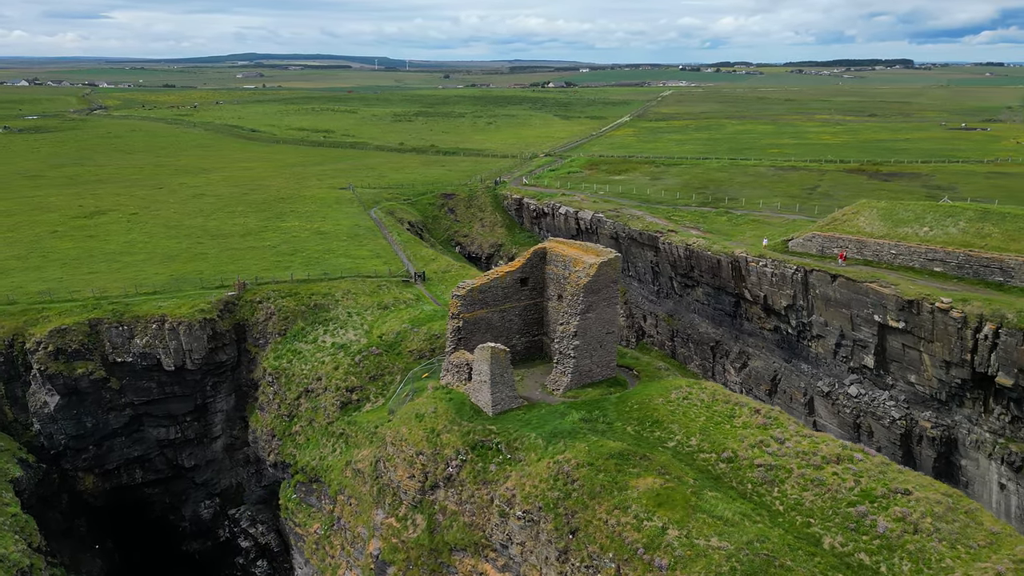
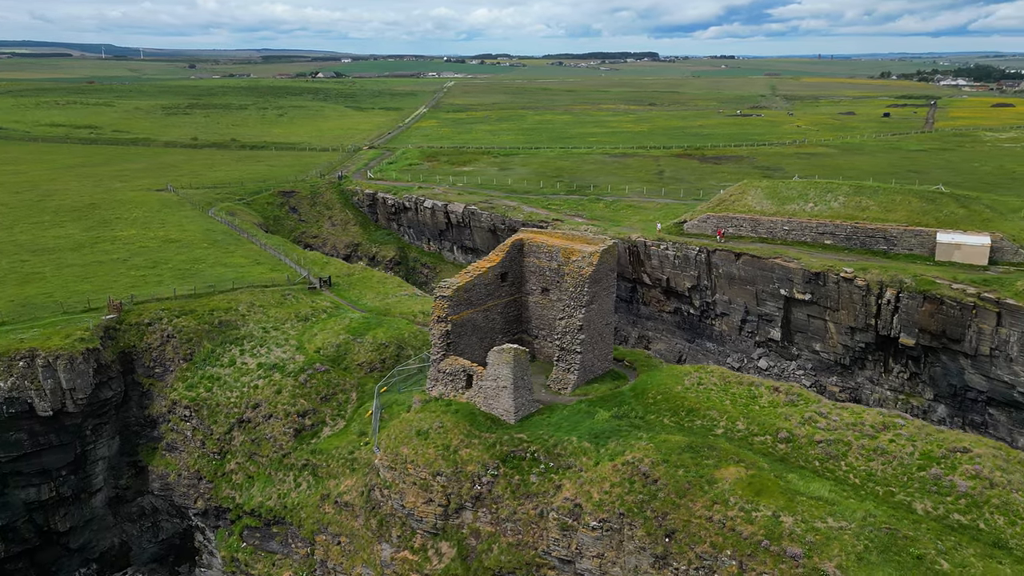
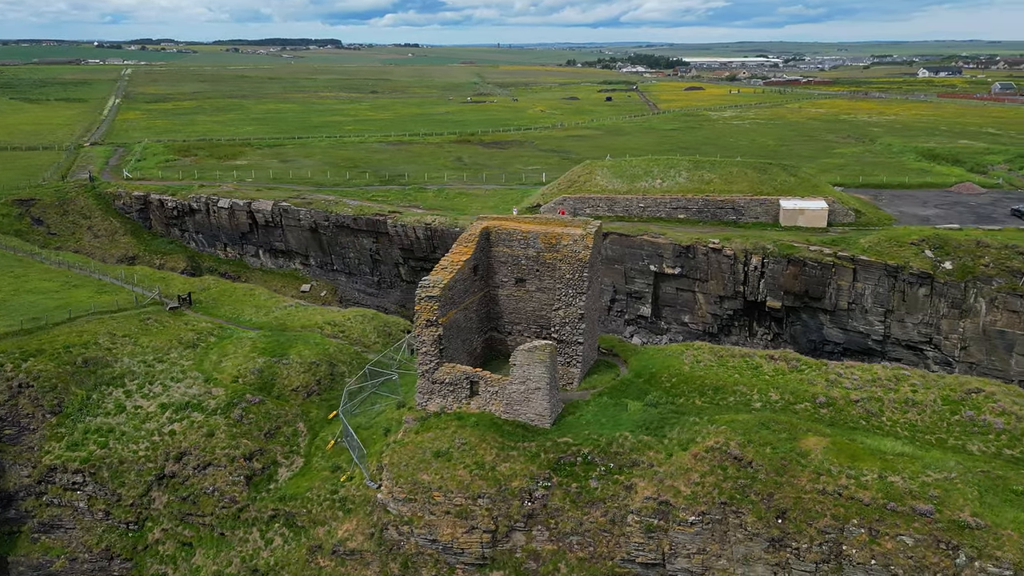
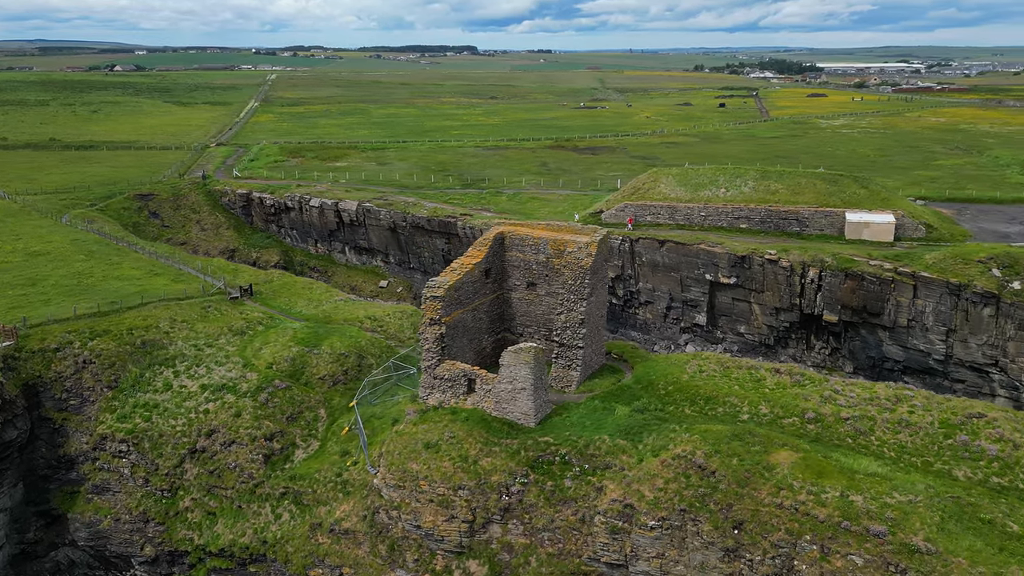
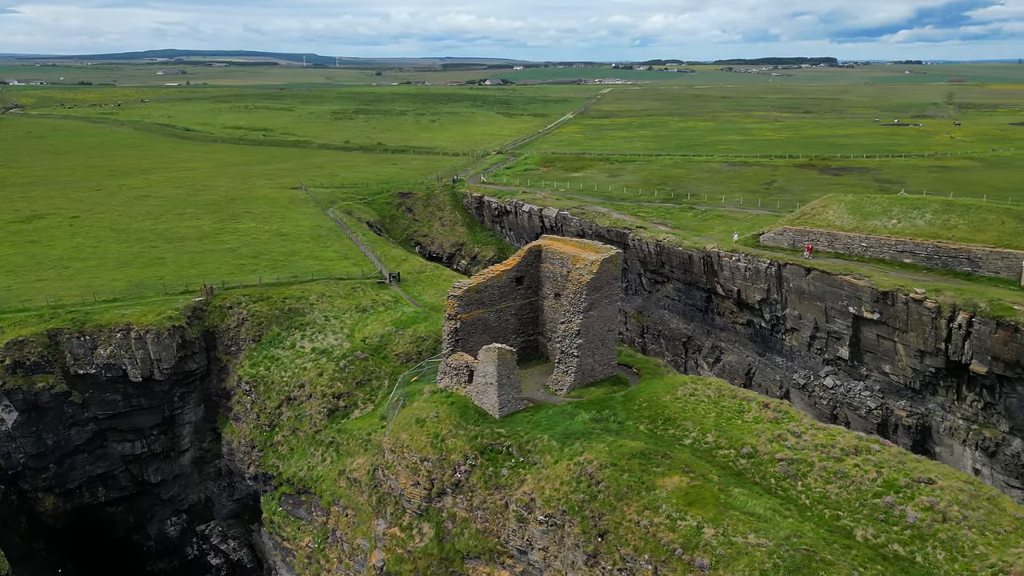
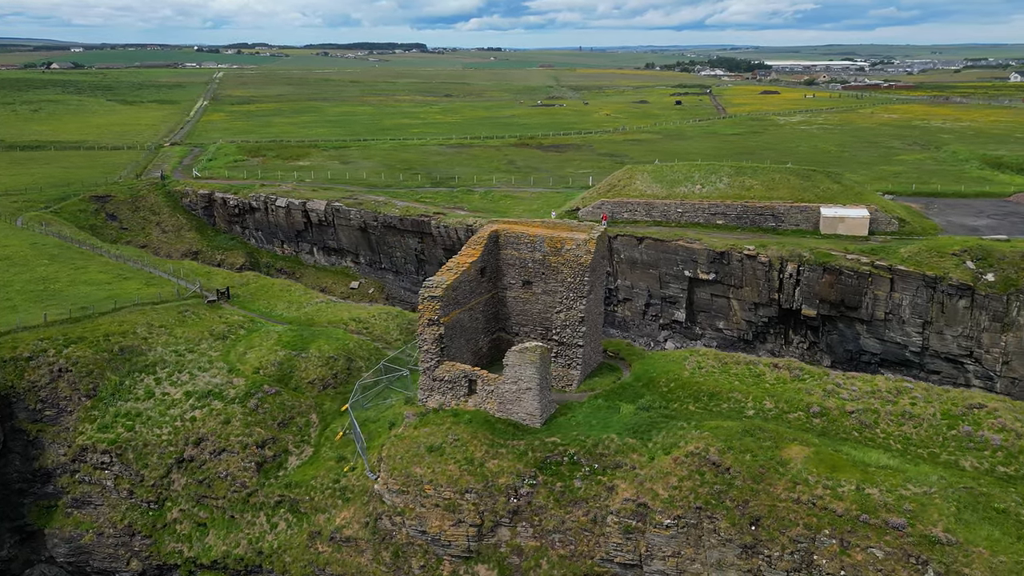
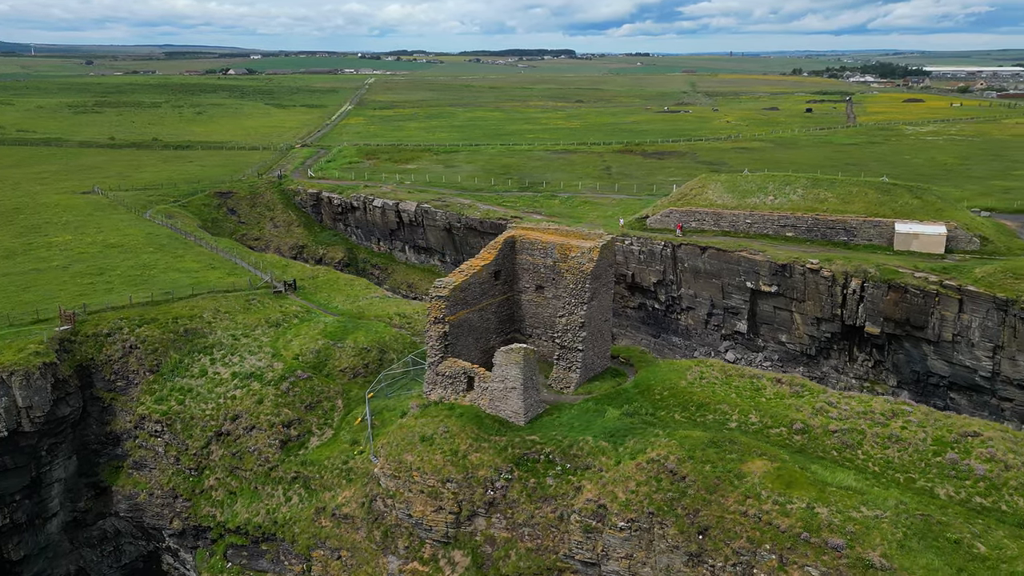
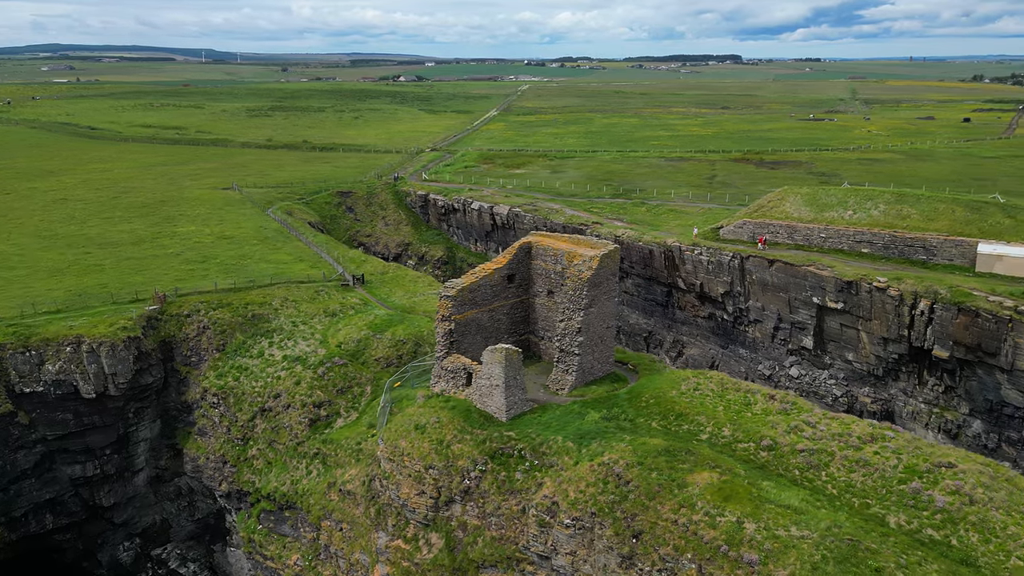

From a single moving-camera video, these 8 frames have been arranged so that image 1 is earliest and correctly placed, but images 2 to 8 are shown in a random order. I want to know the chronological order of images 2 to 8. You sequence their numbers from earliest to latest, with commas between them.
5, 8, 2, 7, 4, 6, 3
